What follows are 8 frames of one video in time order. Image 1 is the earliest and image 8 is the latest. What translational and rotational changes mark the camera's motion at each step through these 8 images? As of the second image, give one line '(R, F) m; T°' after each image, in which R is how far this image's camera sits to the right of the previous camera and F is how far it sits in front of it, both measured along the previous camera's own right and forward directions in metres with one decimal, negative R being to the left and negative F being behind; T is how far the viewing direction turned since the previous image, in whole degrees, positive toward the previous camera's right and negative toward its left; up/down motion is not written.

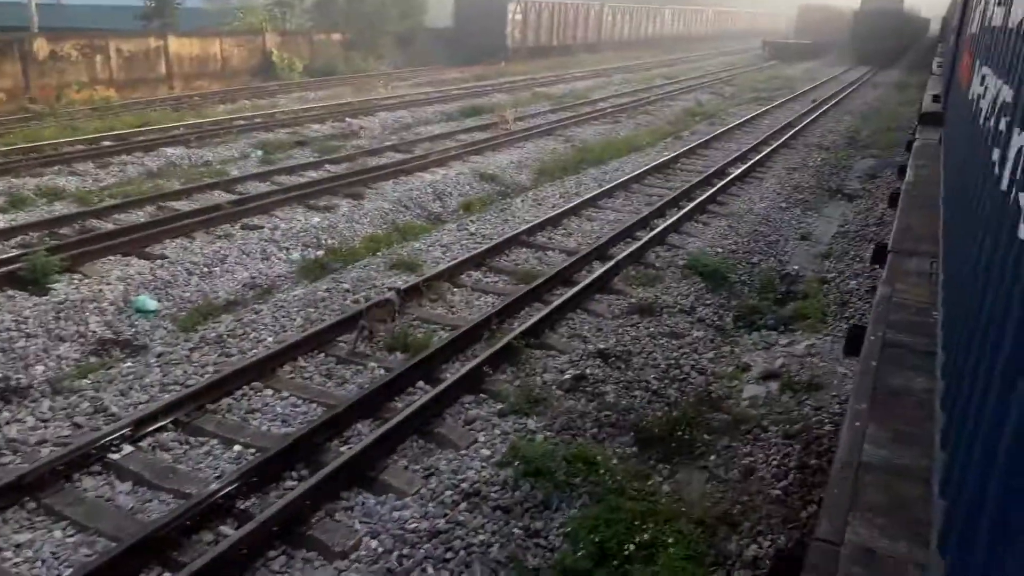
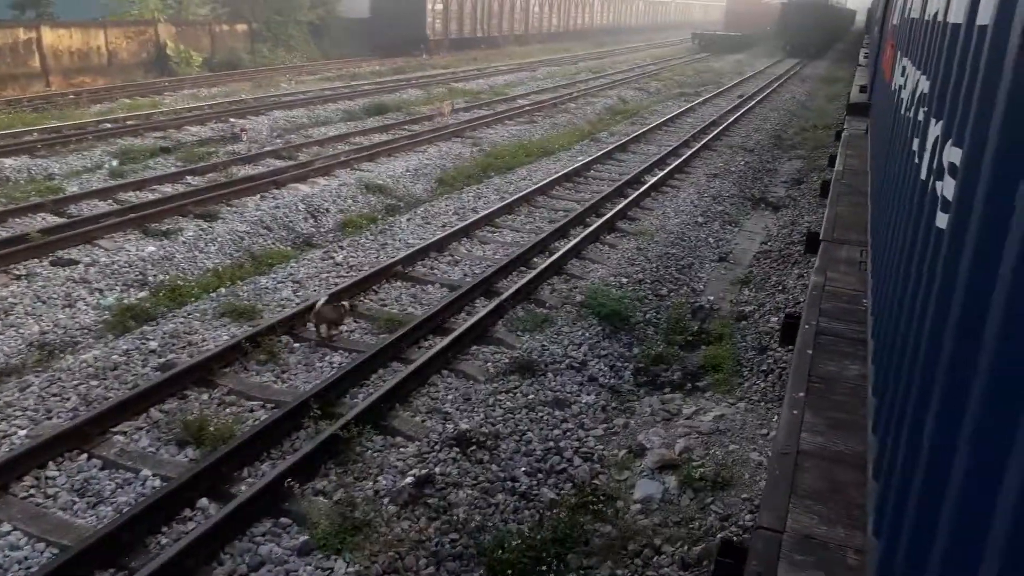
(+0.6, +1.1) m; +4°
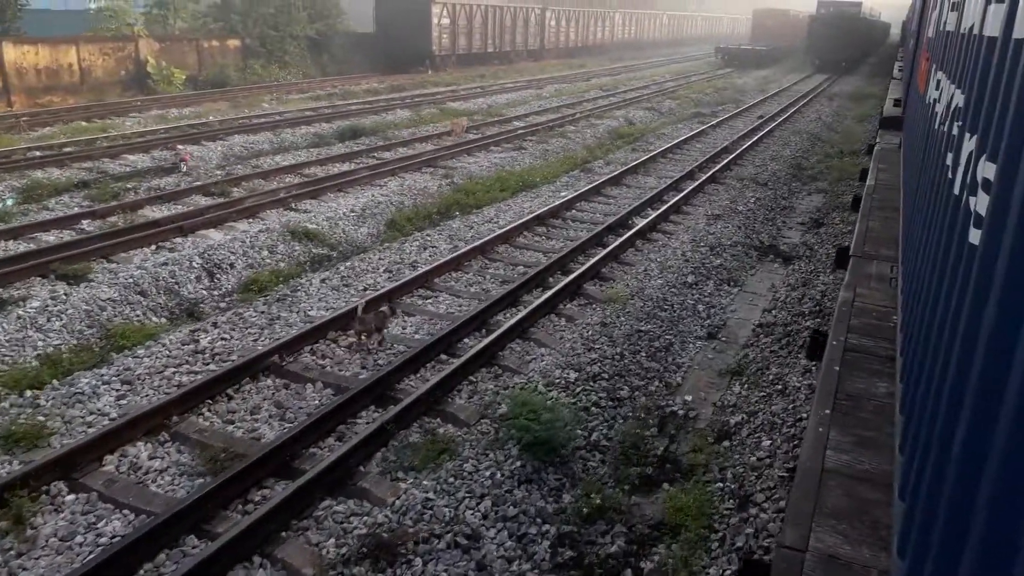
(+0.8, +1.6) m; -2°
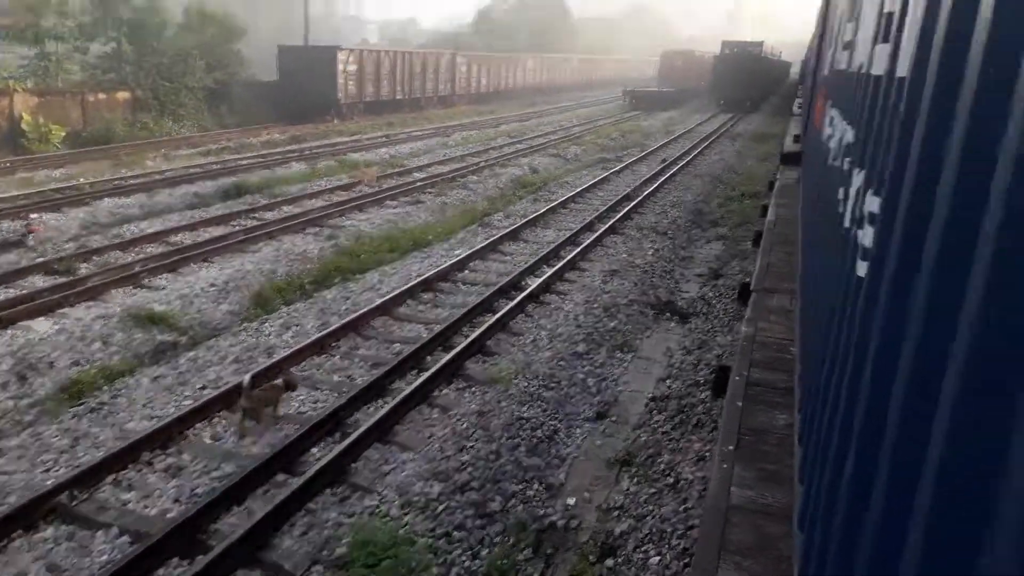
(+0.5, +0.6) m; +6°
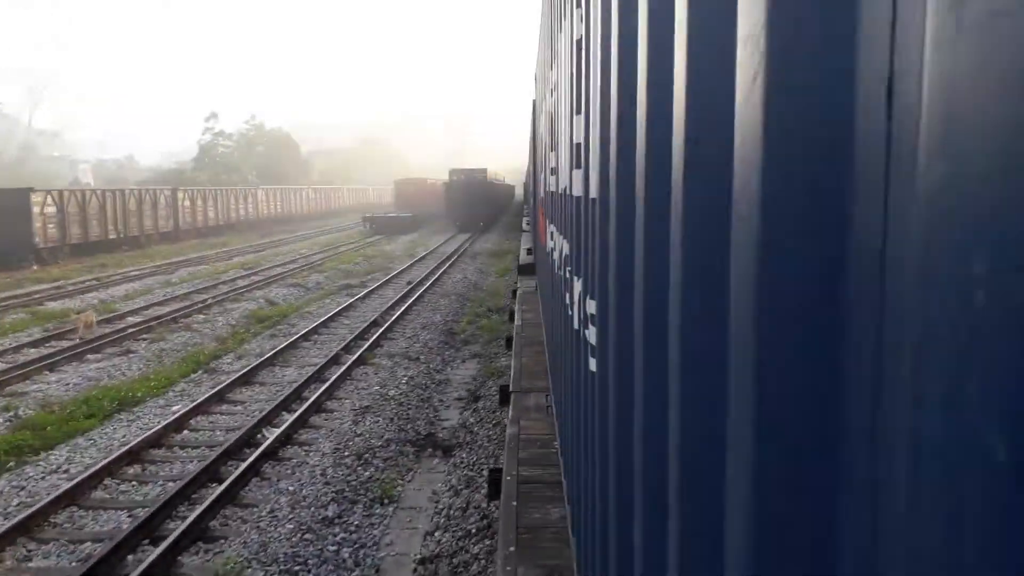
(+0.2, +0.7) m; +19°
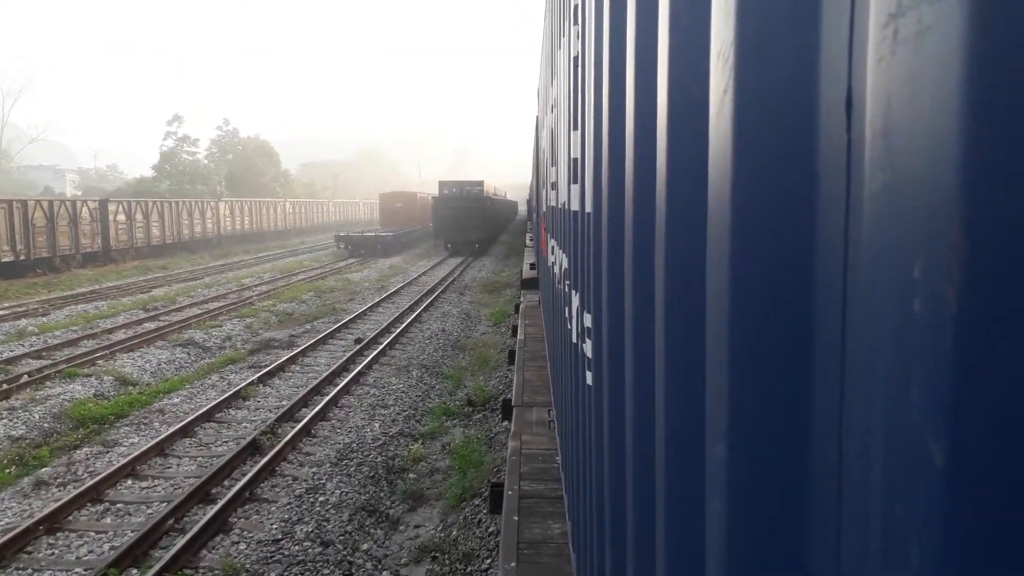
(+0.1, +5.6) m; 0°
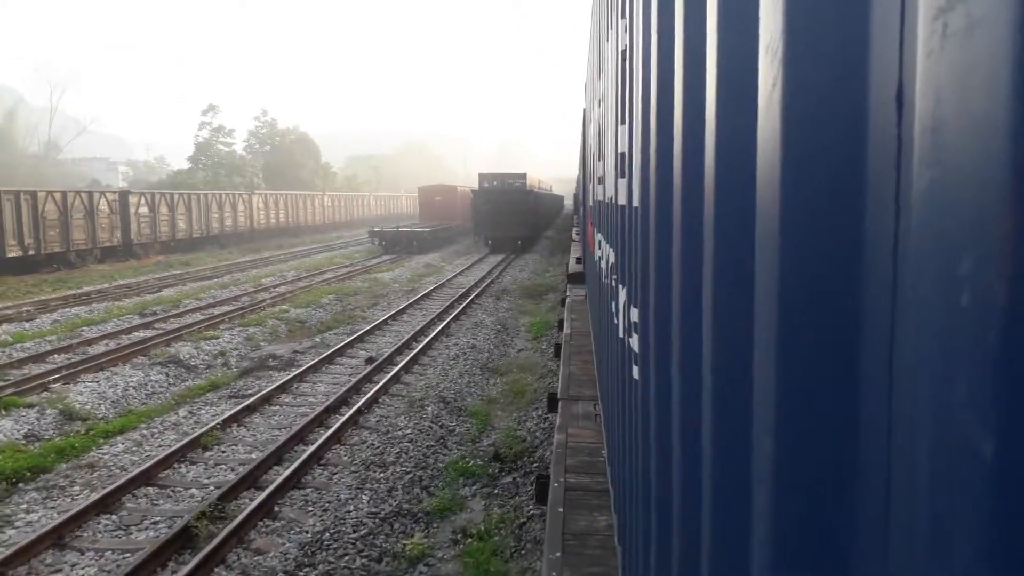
(0.0, +2.1) m; -4°
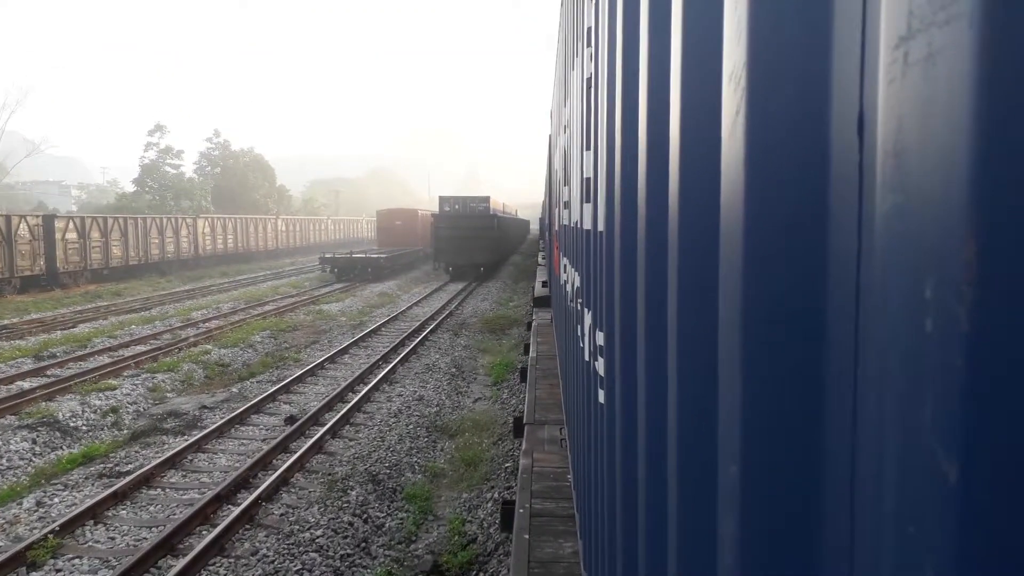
(+0.2, +1.6) m; +3°
